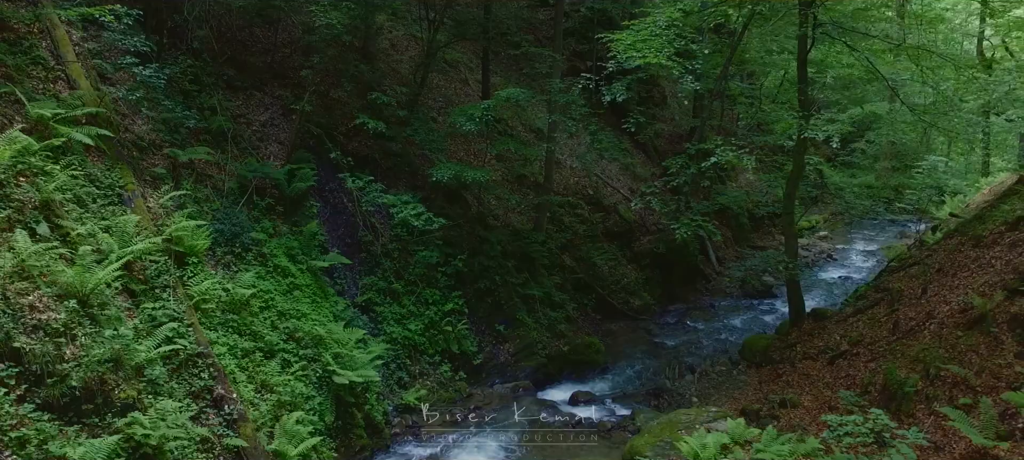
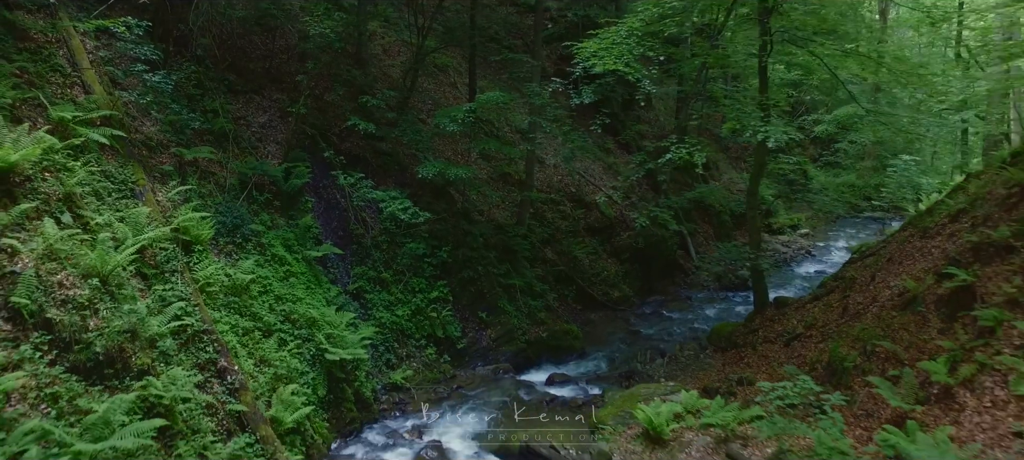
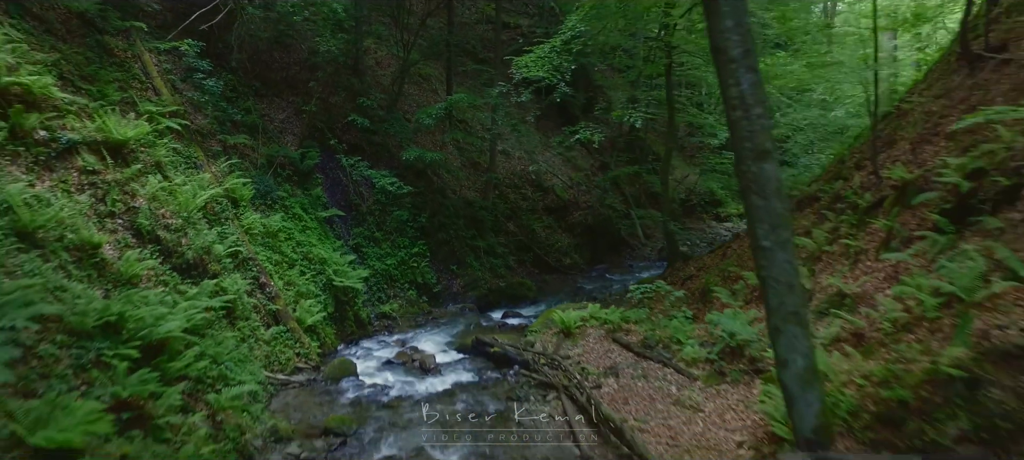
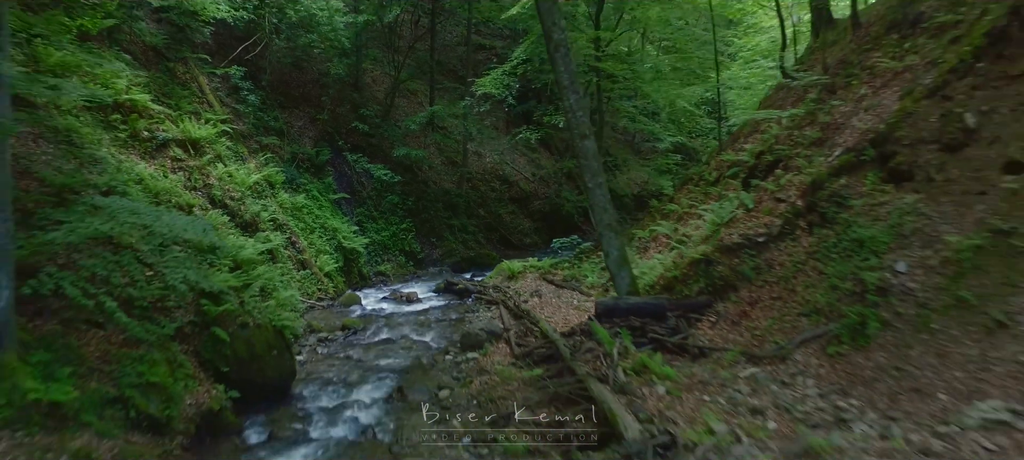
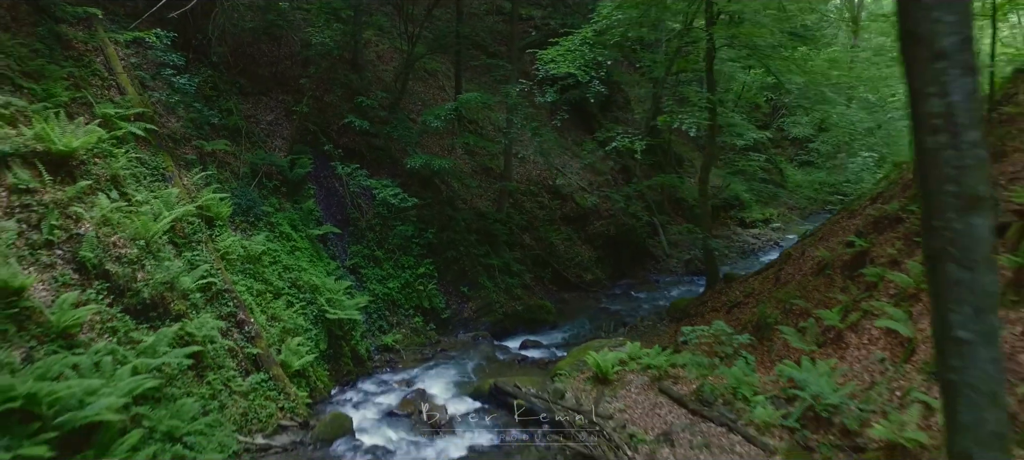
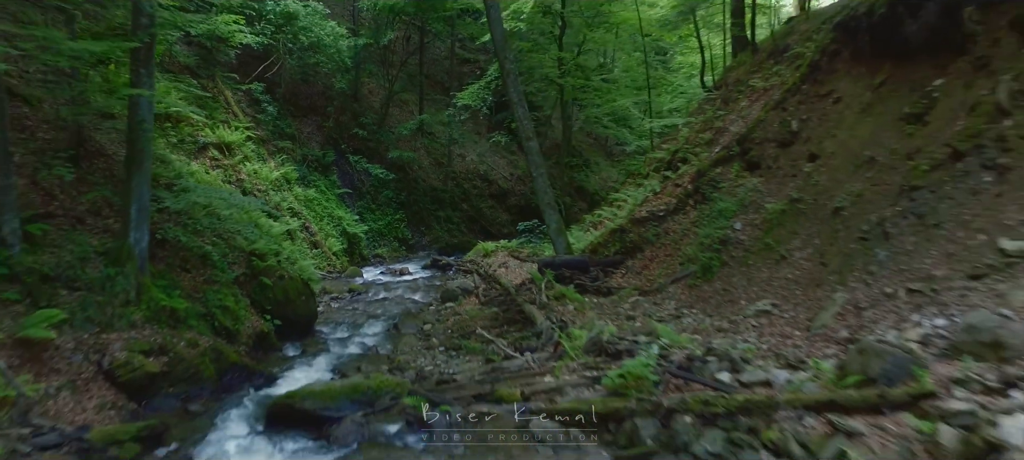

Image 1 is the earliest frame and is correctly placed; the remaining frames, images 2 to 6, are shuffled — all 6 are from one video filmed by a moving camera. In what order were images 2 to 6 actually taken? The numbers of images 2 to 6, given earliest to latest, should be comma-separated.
2, 5, 3, 4, 6
